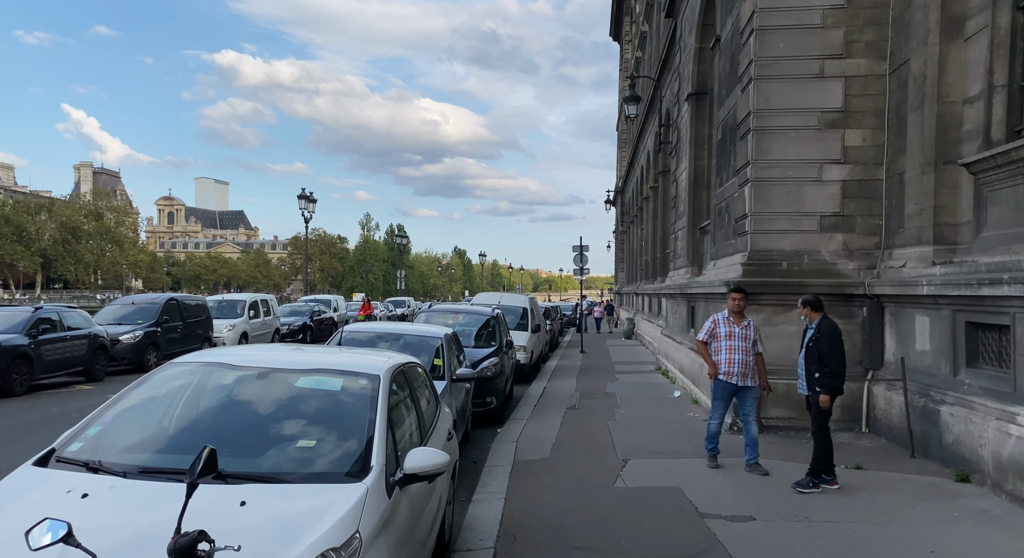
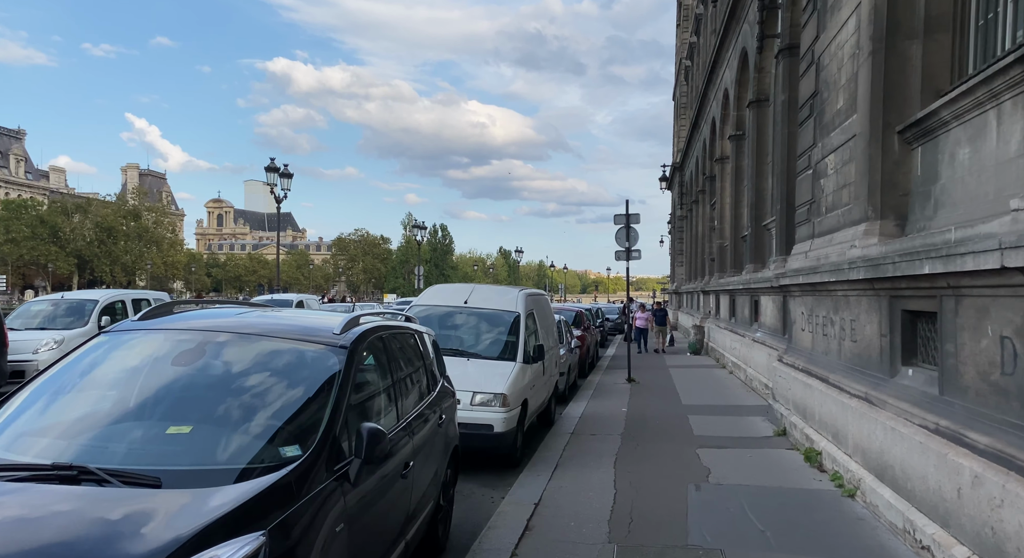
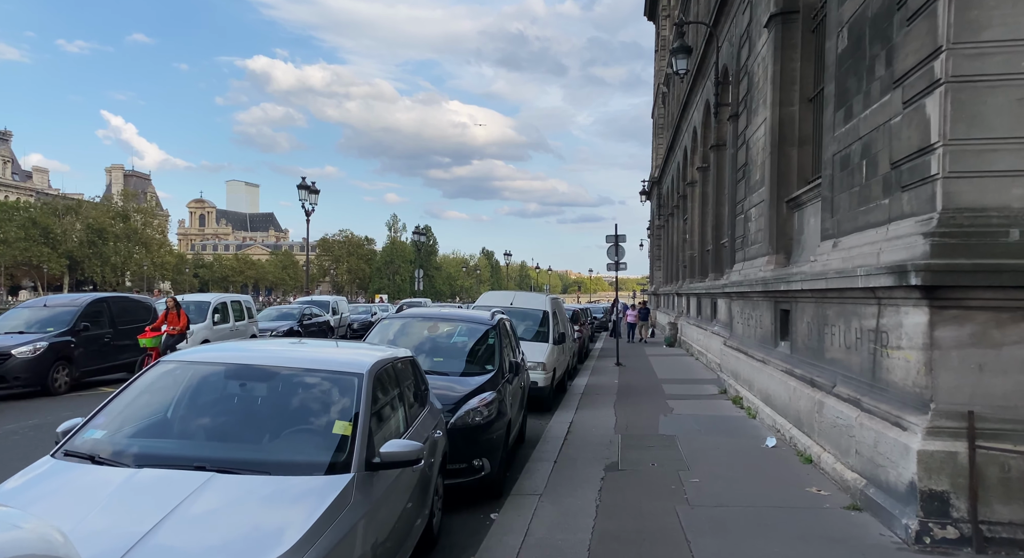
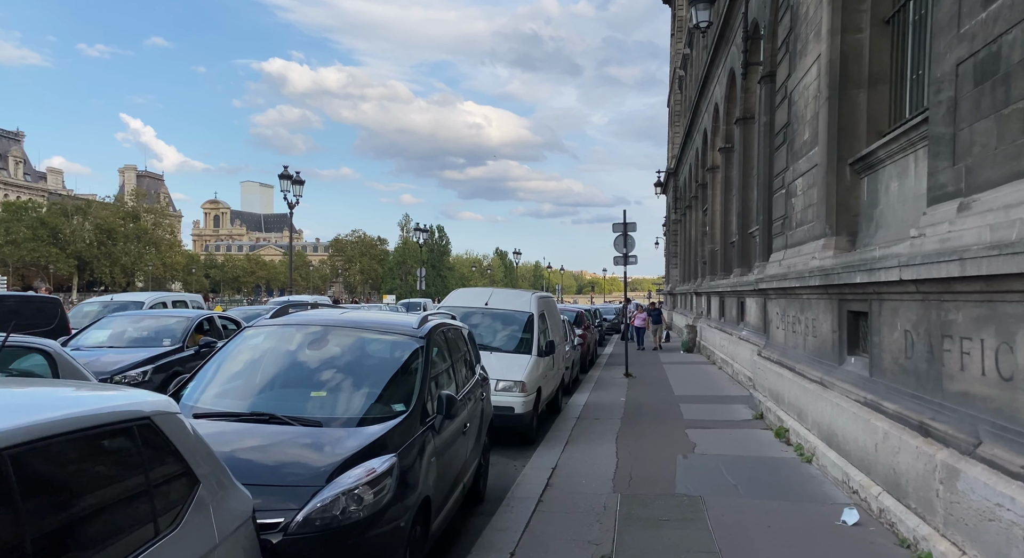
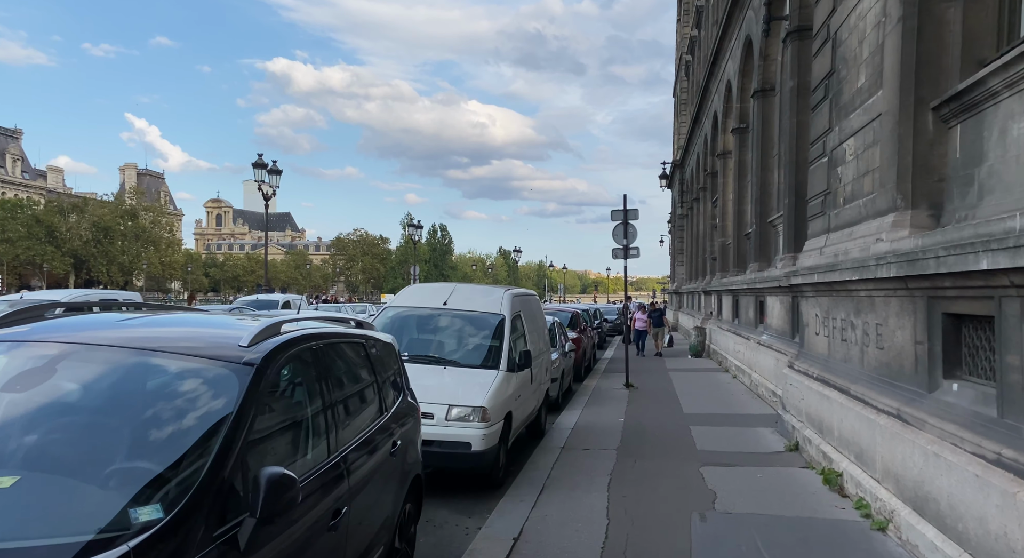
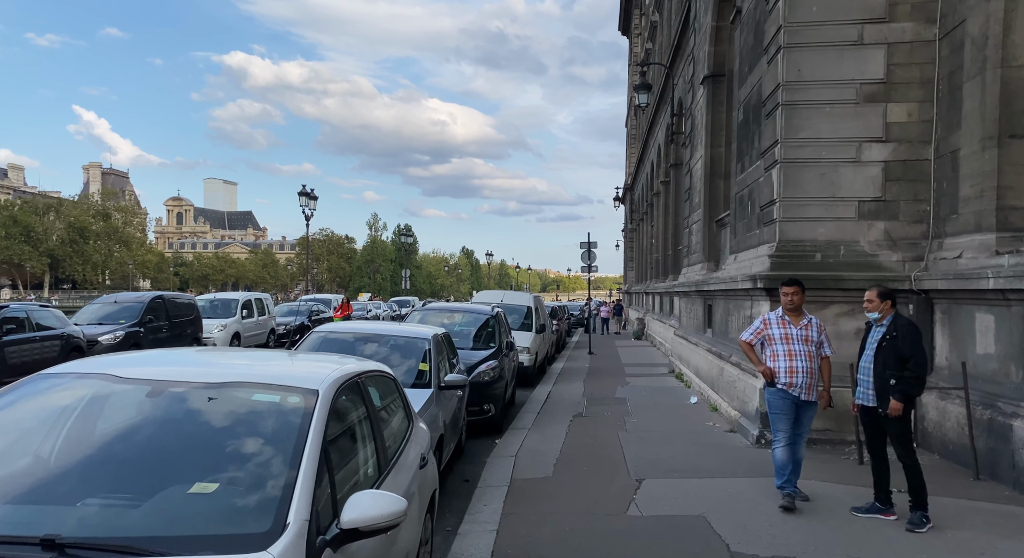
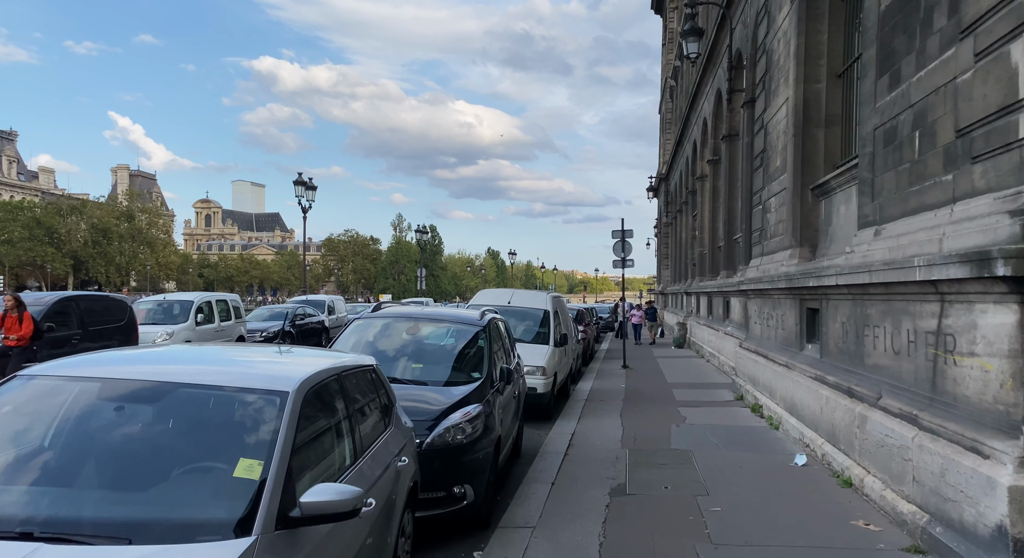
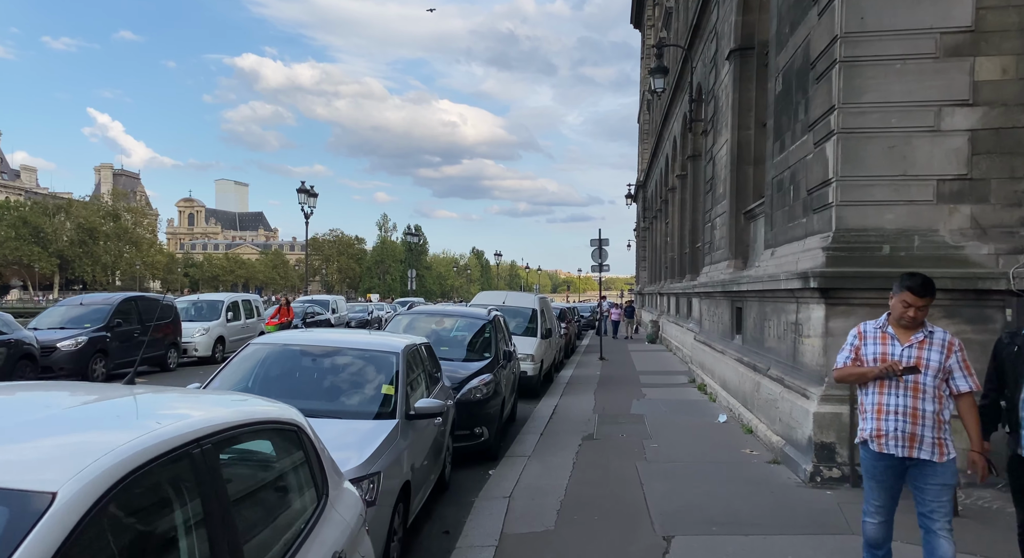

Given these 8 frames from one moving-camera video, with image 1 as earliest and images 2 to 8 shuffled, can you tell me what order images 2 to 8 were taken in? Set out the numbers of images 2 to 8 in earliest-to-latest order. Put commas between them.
6, 8, 3, 7, 4, 2, 5
